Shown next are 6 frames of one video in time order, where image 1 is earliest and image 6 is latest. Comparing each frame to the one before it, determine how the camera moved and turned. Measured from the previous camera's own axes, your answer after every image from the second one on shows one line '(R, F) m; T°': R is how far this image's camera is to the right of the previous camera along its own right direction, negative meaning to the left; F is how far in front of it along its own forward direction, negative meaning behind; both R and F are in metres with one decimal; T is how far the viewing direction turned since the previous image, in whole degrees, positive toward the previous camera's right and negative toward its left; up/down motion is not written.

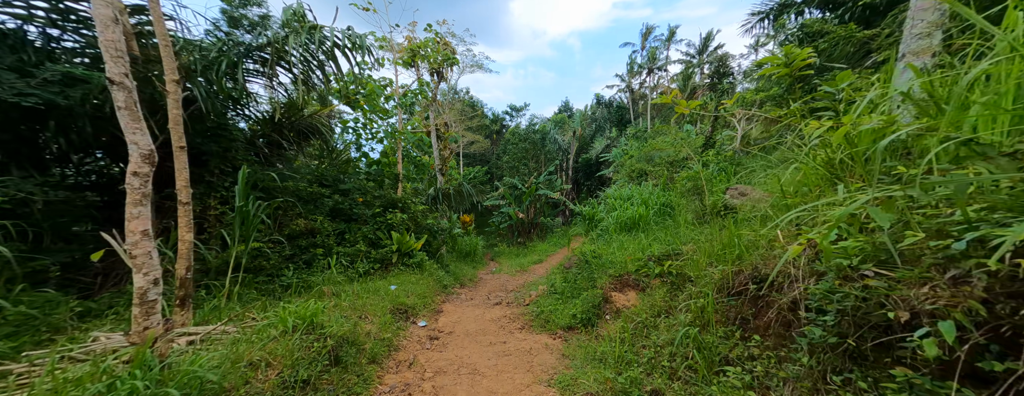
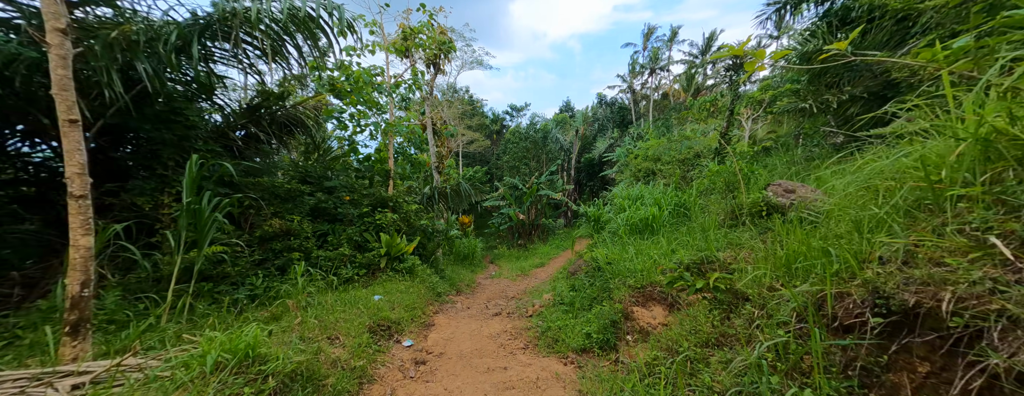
(0.0, +0.4) m; 0°
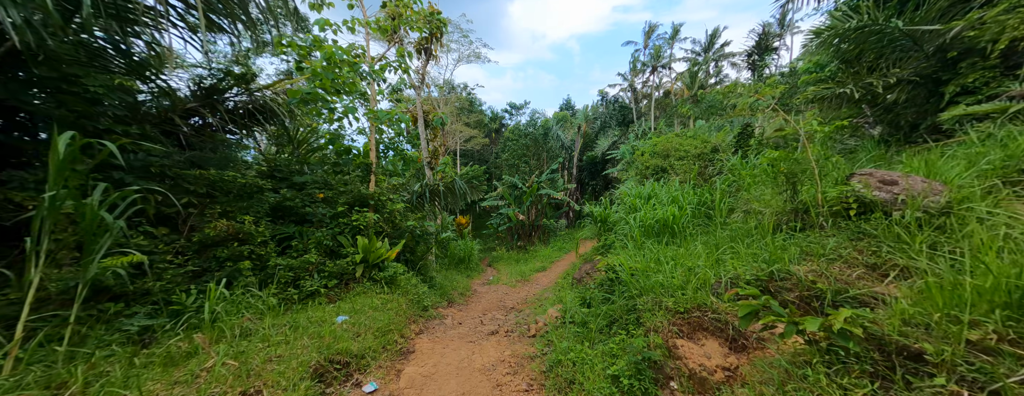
(0.0, +0.6) m; 0°
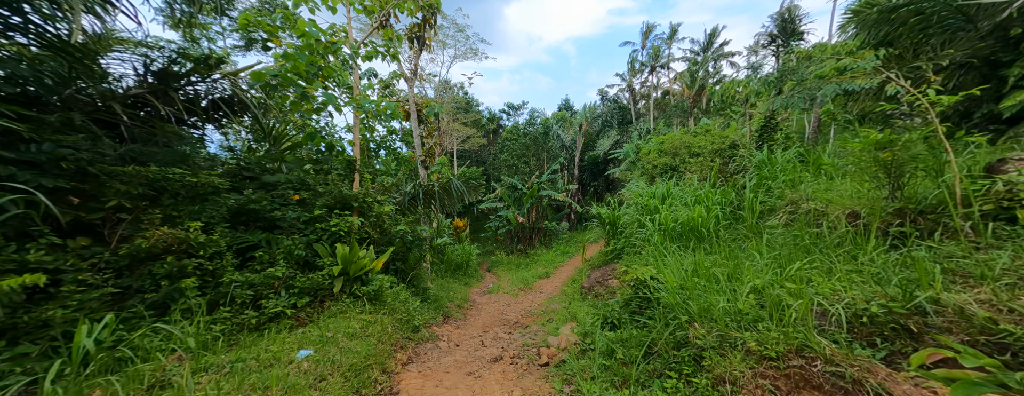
(-0.1, +0.5) m; 0°
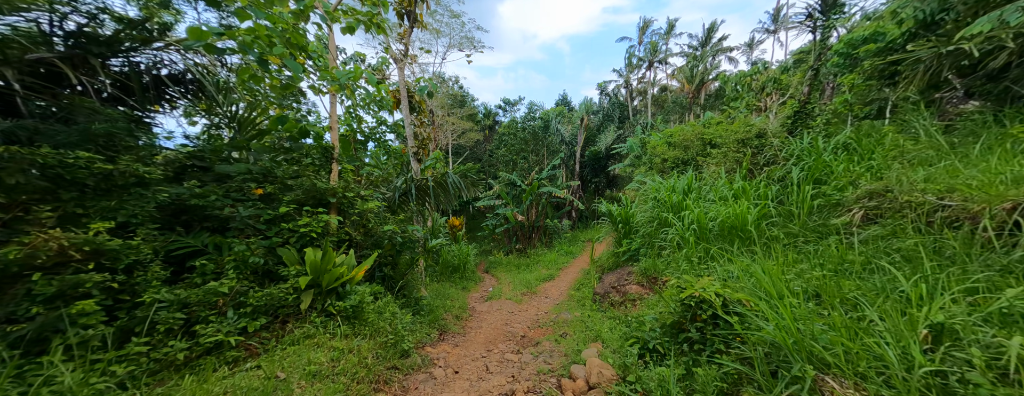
(-0.1, +0.6) m; +1°
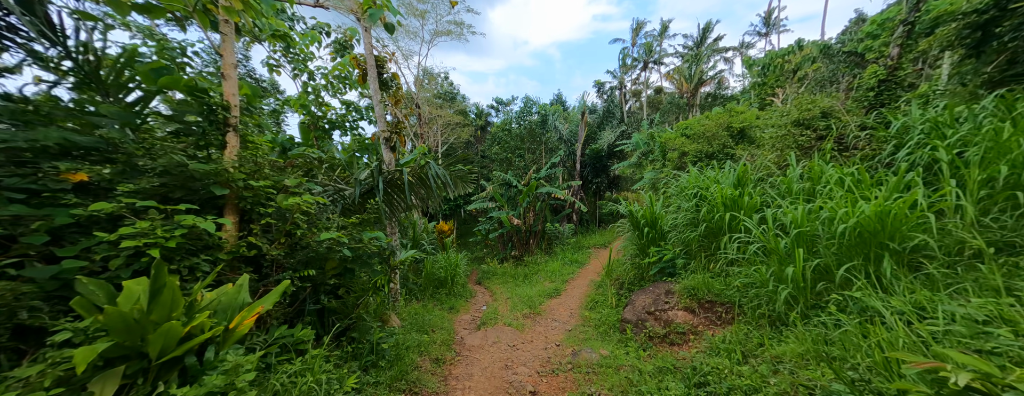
(-0.1, +1.2) m; +1°
